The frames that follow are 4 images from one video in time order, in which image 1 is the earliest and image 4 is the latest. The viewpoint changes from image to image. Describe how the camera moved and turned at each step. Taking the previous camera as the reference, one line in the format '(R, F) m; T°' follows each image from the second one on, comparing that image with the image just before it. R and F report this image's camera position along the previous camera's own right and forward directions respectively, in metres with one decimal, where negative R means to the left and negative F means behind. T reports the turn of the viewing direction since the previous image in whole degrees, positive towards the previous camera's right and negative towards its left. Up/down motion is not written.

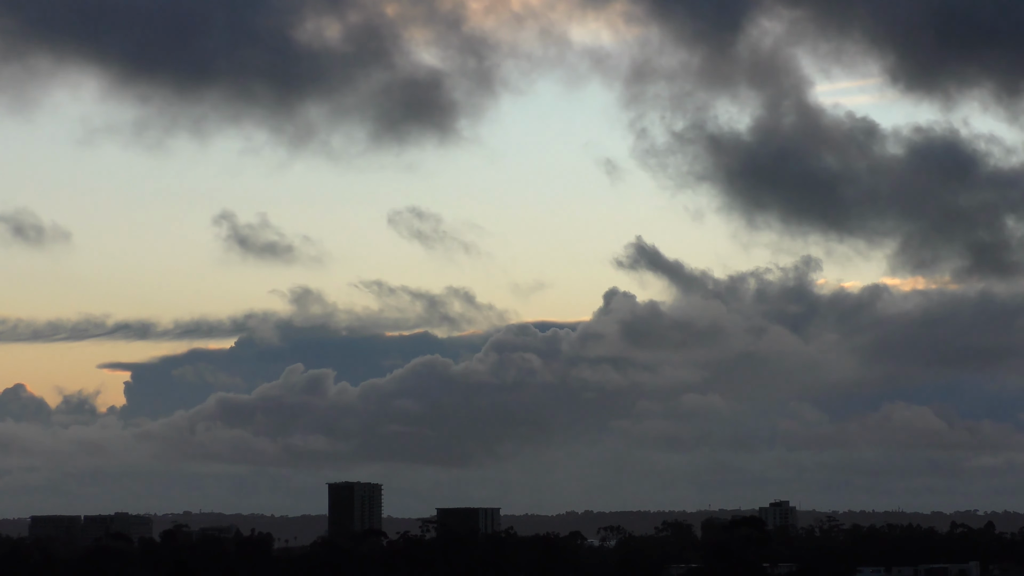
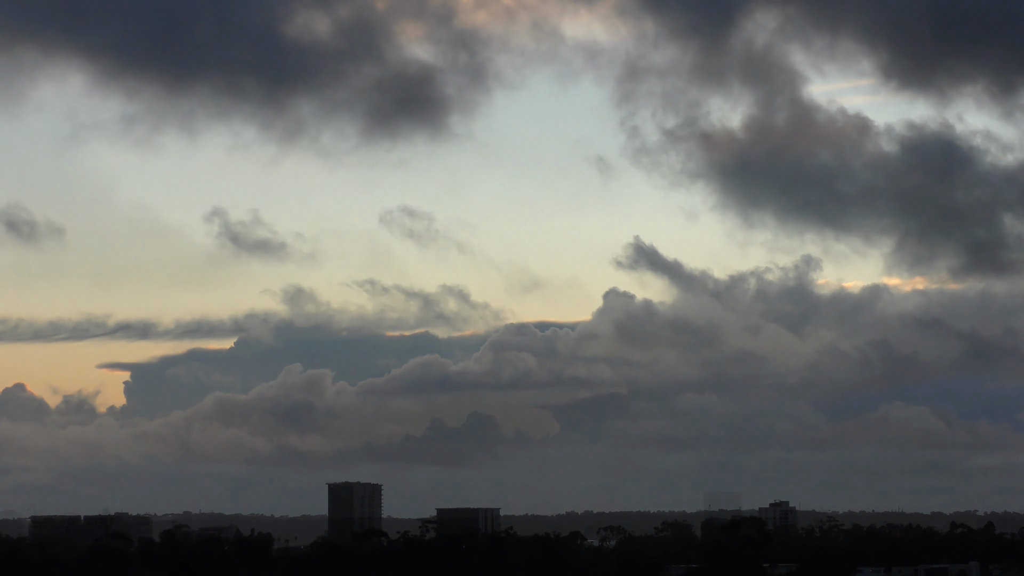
(-0.1, 0.0) m; 0°
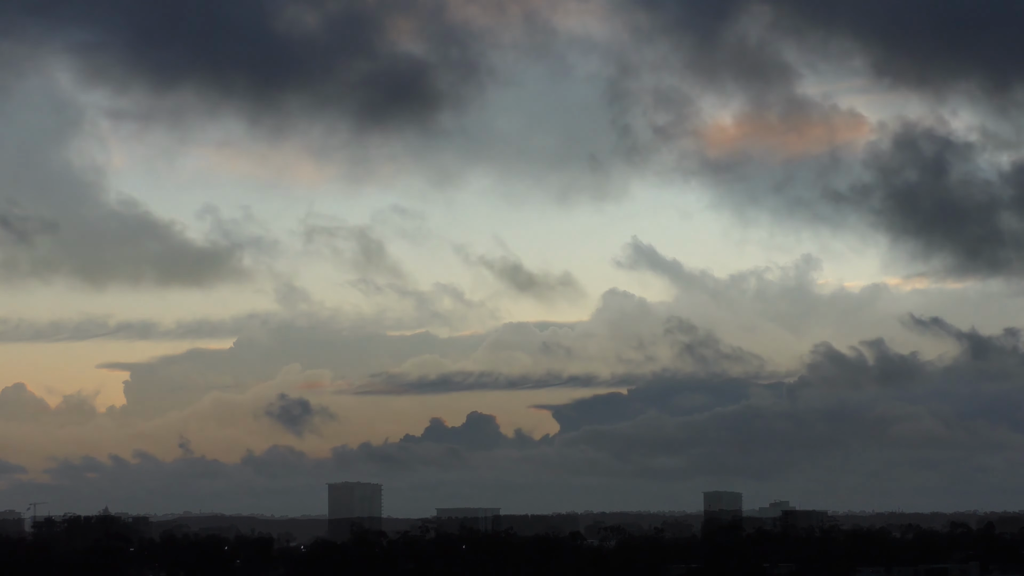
(-0.1, 0.0) m; 0°
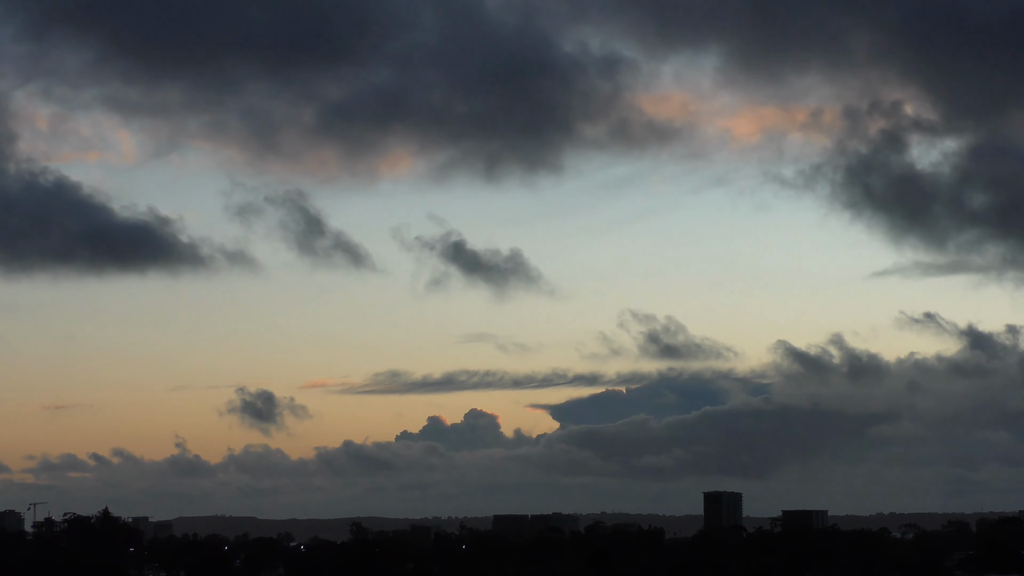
(-2.5, +0.1) m; 0°
